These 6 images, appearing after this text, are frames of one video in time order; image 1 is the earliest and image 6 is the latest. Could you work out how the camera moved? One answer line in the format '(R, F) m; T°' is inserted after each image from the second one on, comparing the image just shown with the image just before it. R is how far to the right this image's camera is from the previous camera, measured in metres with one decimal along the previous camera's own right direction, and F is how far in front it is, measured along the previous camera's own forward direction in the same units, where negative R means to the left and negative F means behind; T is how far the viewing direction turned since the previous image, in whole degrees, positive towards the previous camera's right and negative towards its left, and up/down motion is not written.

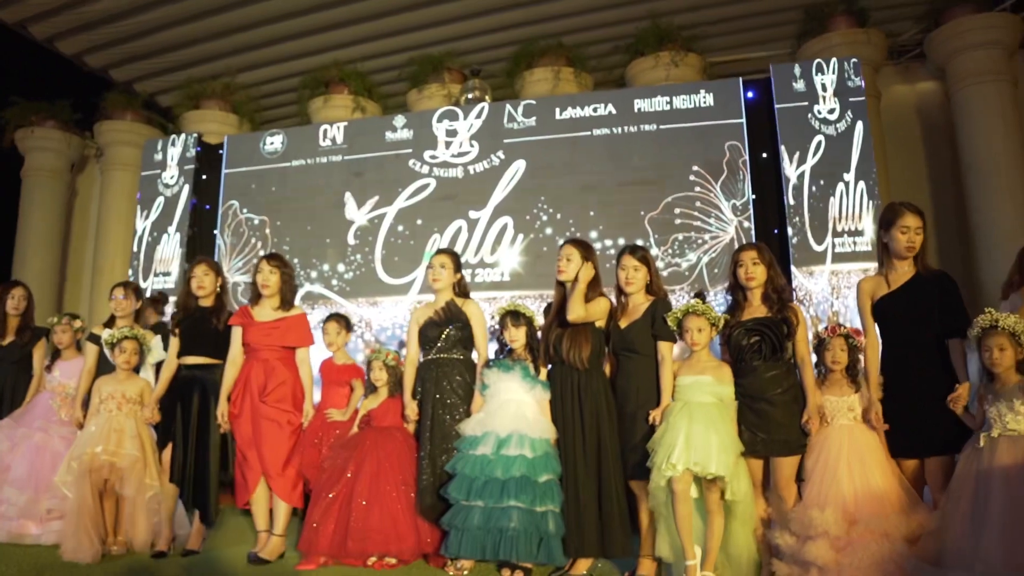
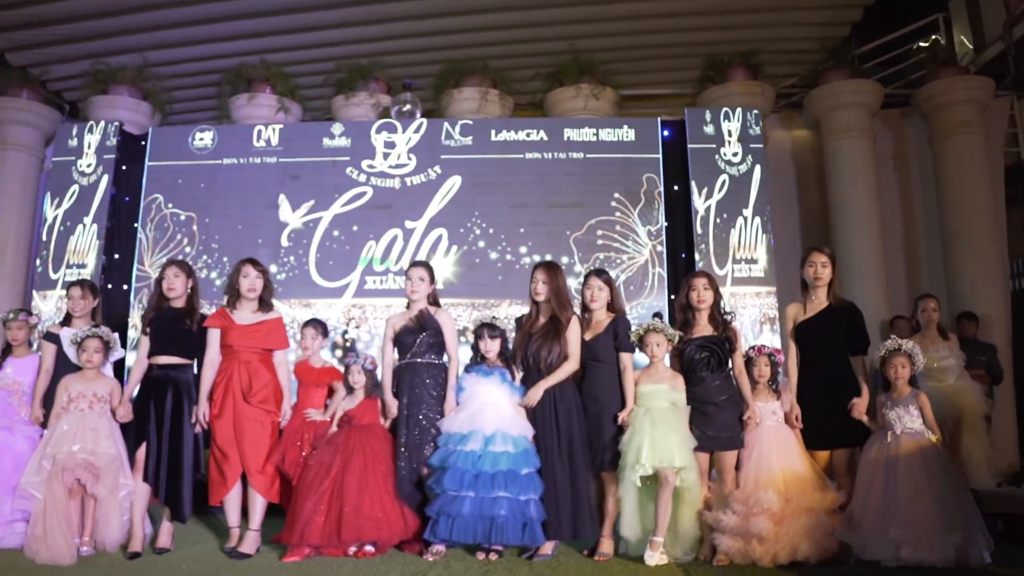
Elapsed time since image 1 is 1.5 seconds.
(-0.6, -0.3) m; +12°
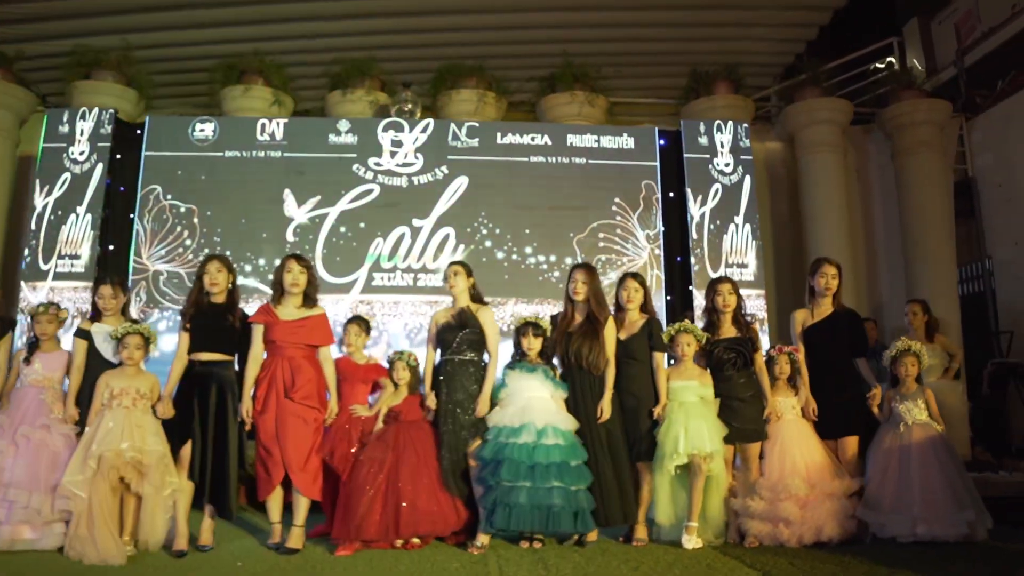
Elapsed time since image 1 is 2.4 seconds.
(-0.6, -0.1) m; +7°
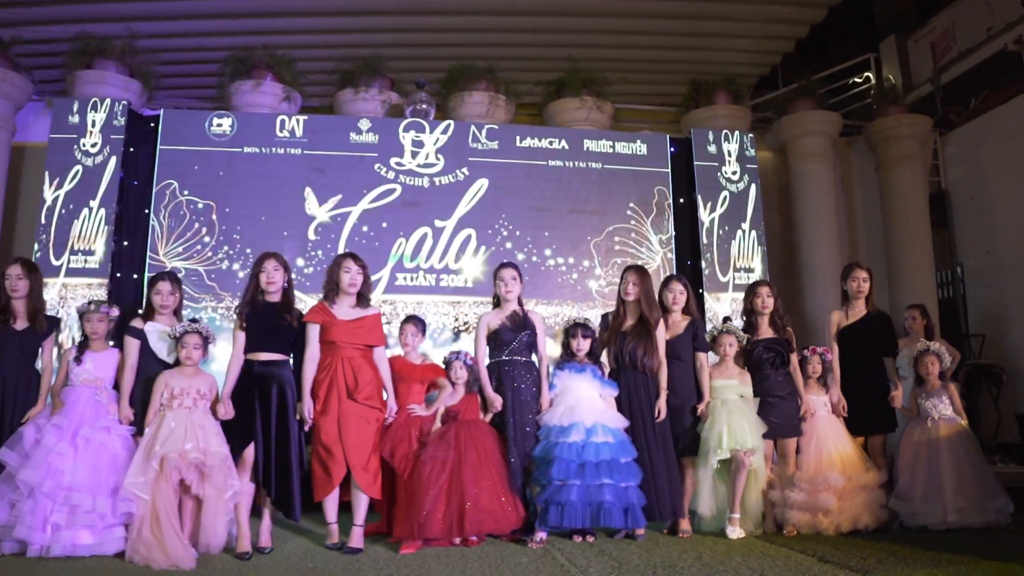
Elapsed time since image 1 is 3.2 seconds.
(-0.6, -0.1) m; +5°
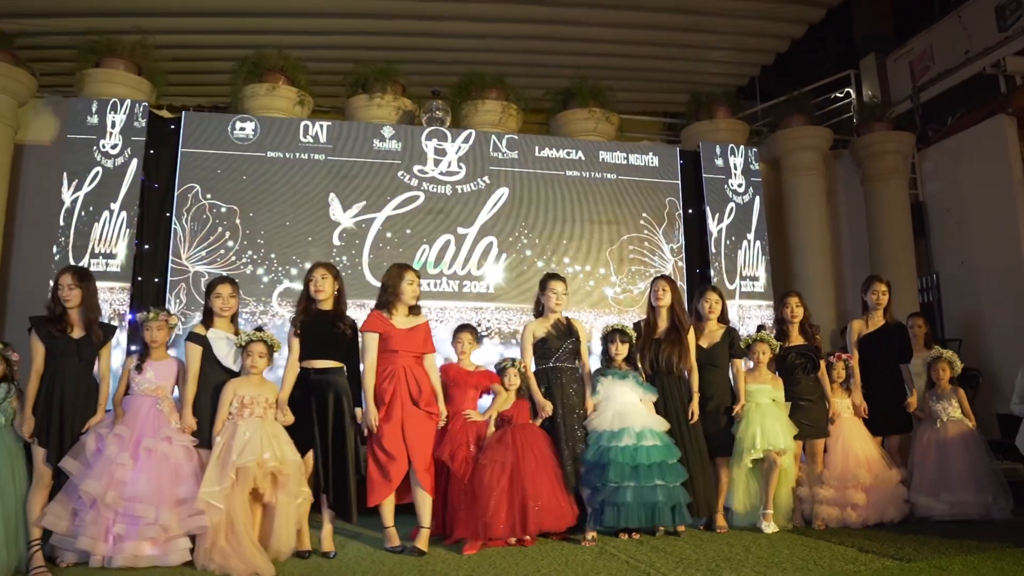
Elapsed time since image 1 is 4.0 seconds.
(-0.6, -0.1) m; +5°
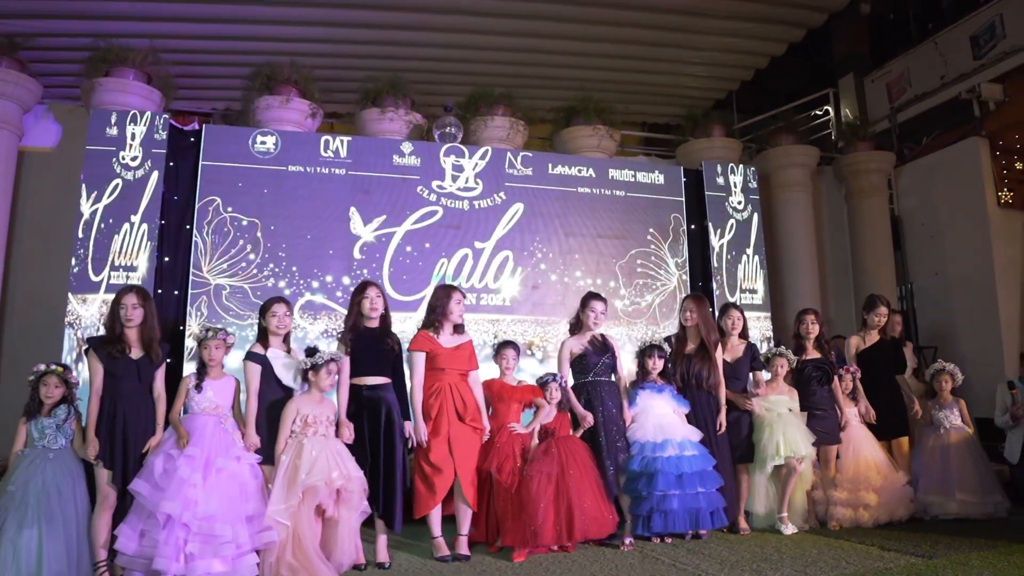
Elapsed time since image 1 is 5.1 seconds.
(-0.5, -0.1) m; +4°
